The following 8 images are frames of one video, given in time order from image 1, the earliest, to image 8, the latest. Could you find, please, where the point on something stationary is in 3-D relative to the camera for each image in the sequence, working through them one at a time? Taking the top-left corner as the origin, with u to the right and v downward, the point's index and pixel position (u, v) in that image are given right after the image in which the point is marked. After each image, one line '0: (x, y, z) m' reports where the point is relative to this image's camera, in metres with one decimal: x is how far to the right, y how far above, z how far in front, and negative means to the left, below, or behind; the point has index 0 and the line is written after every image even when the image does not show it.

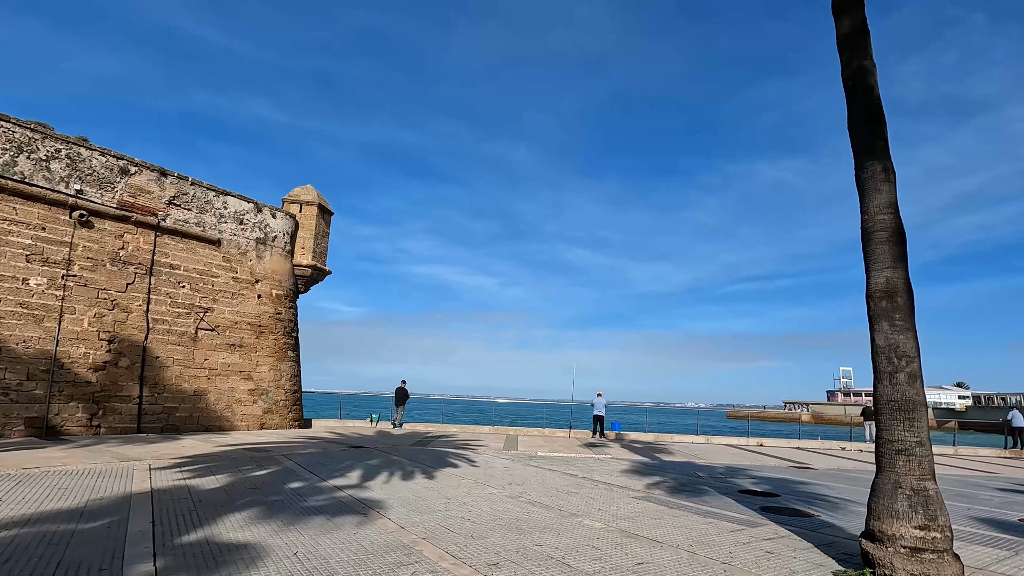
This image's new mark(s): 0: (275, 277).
0: (-7.0, +0.3, +16.4) m
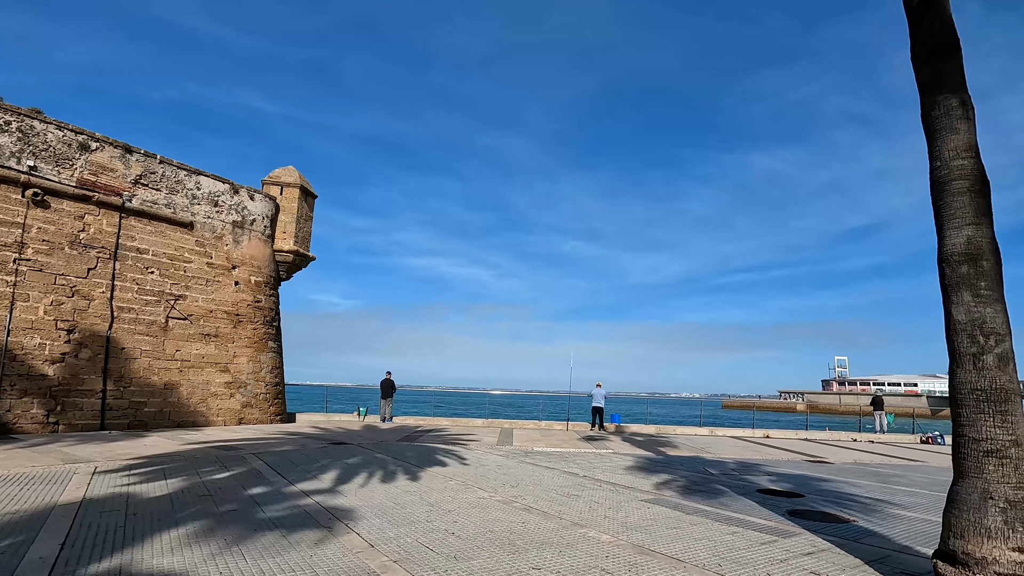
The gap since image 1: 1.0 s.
0: (-7.2, +0.7, +15.5) m
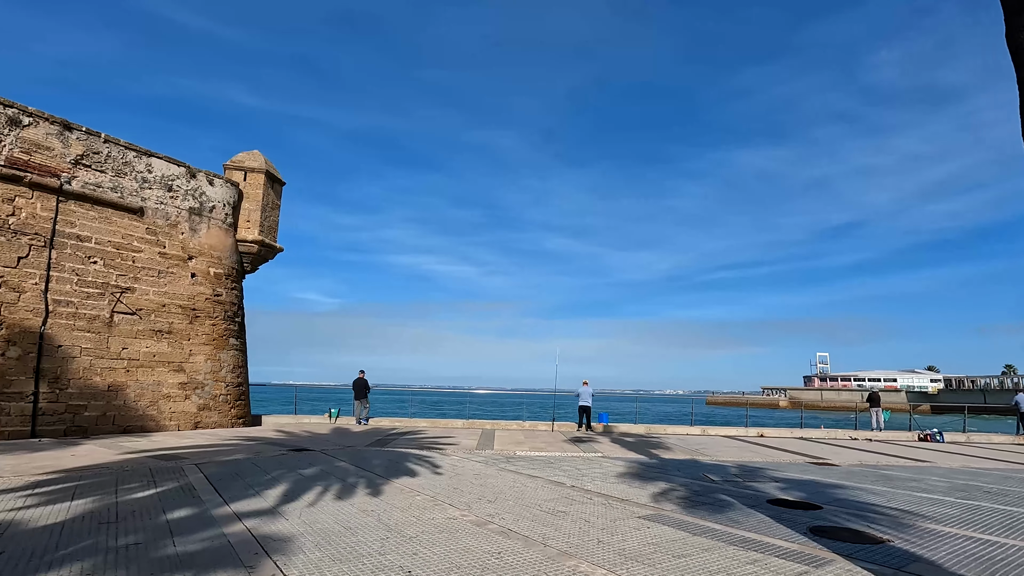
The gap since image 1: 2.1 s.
0: (-7.7, +0.9, +14.3) m
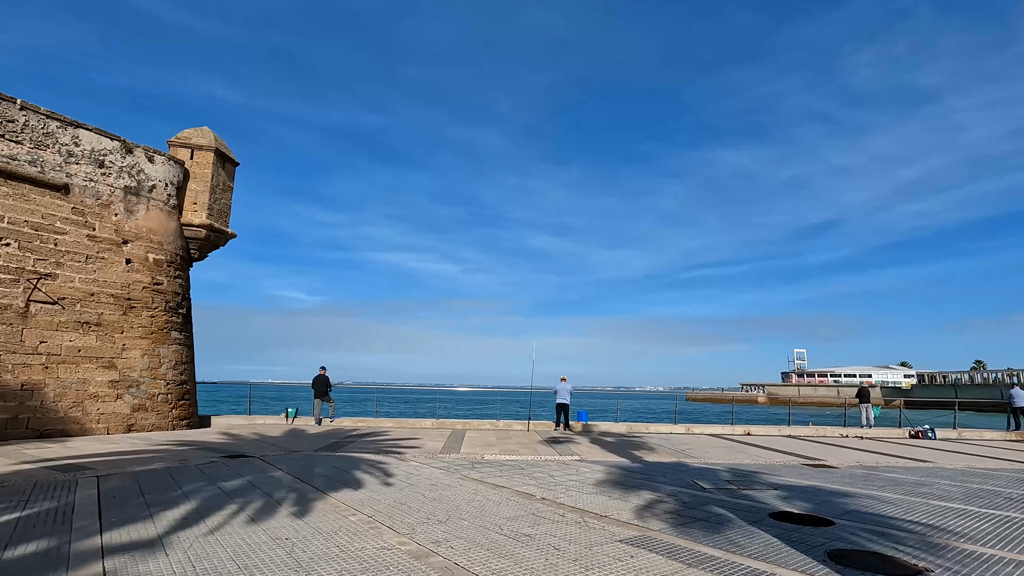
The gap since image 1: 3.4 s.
0: (-8.3, +1.2, +12.9) m
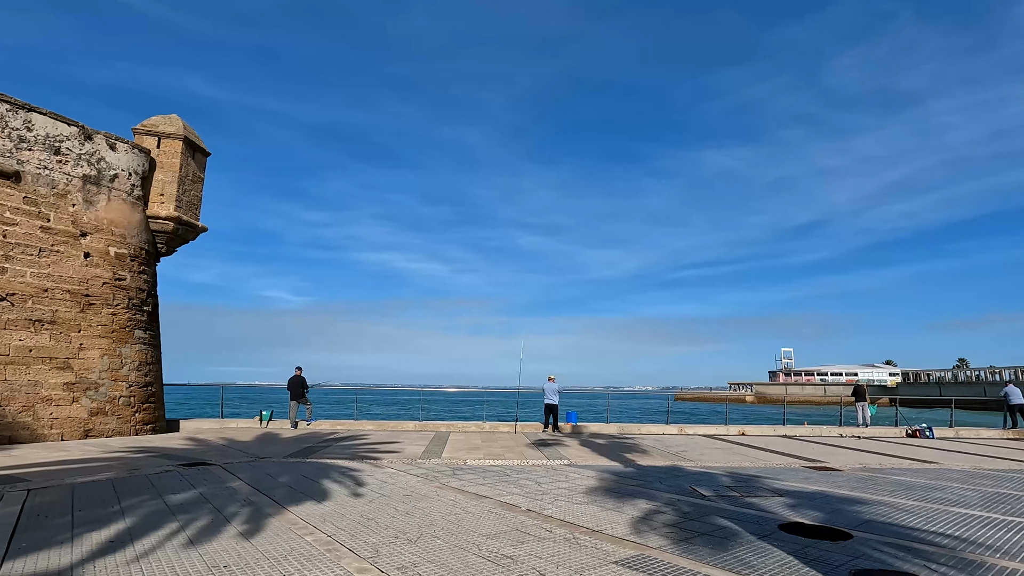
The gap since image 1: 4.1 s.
0: (-8.6, +1.3, +12.1) m
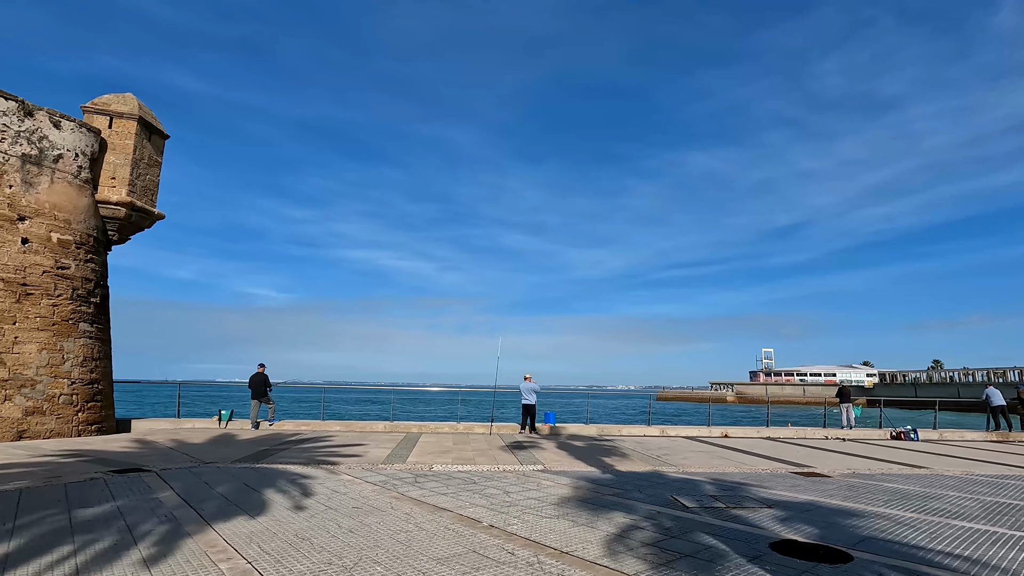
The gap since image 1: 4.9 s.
0: (-9.1, +1.5, +11.2) m
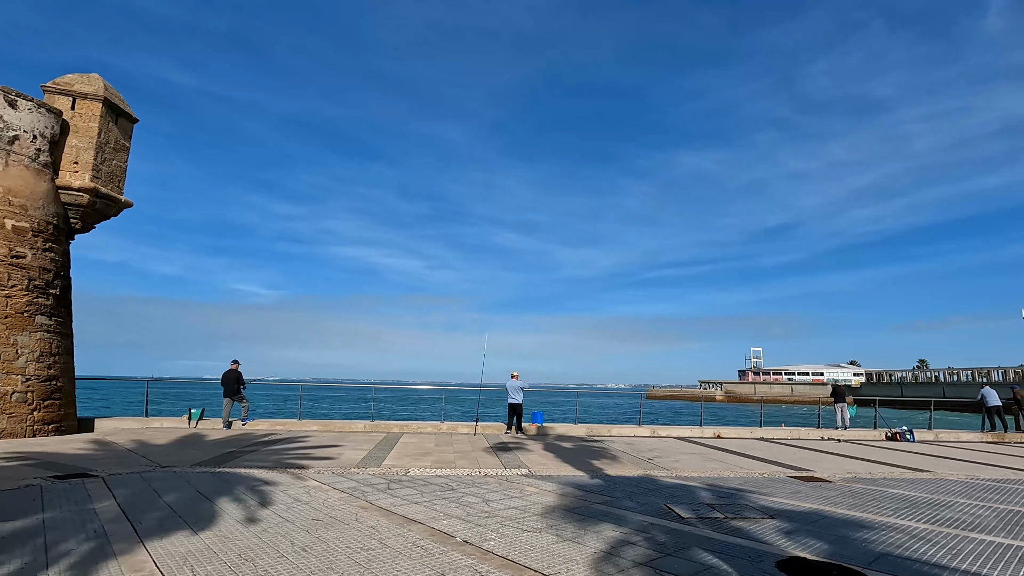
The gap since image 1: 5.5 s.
0: (-9.4, +1.7, +10.5) m
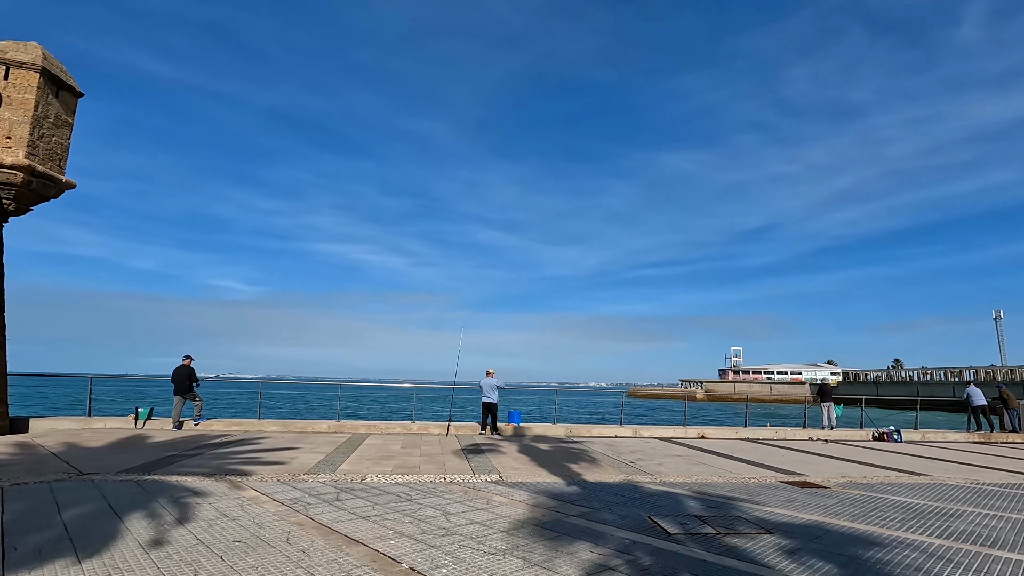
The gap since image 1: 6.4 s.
0: (-9.8, +1.9, +9.4) m
